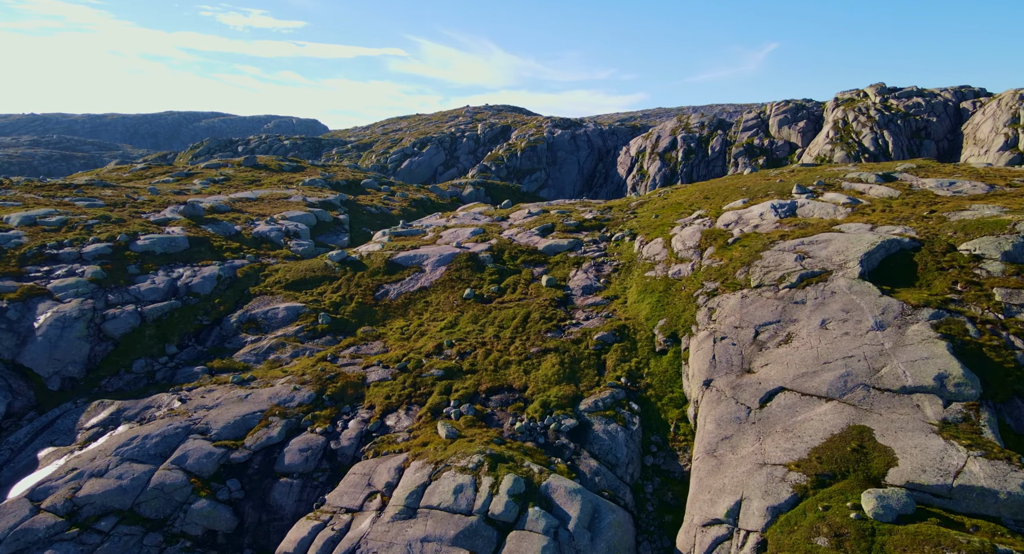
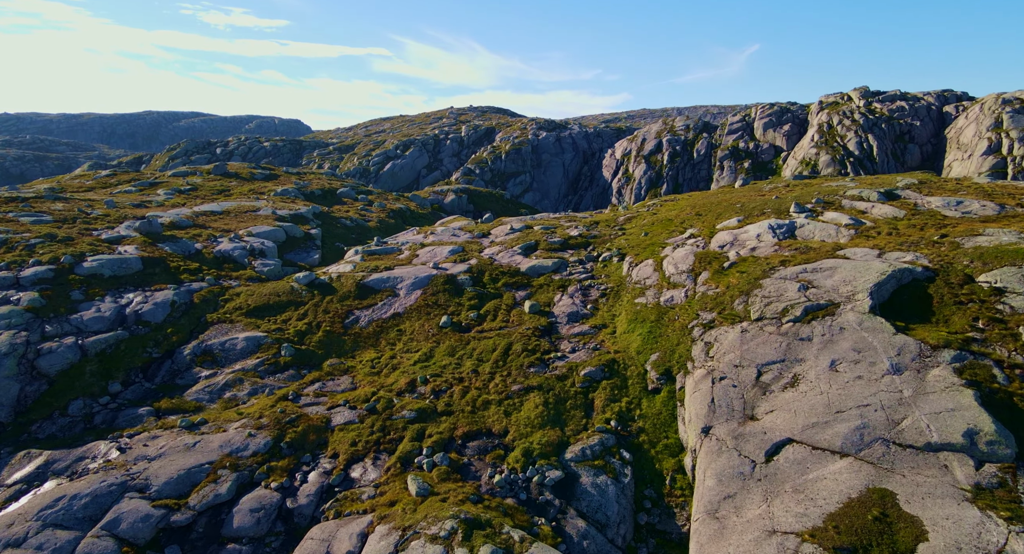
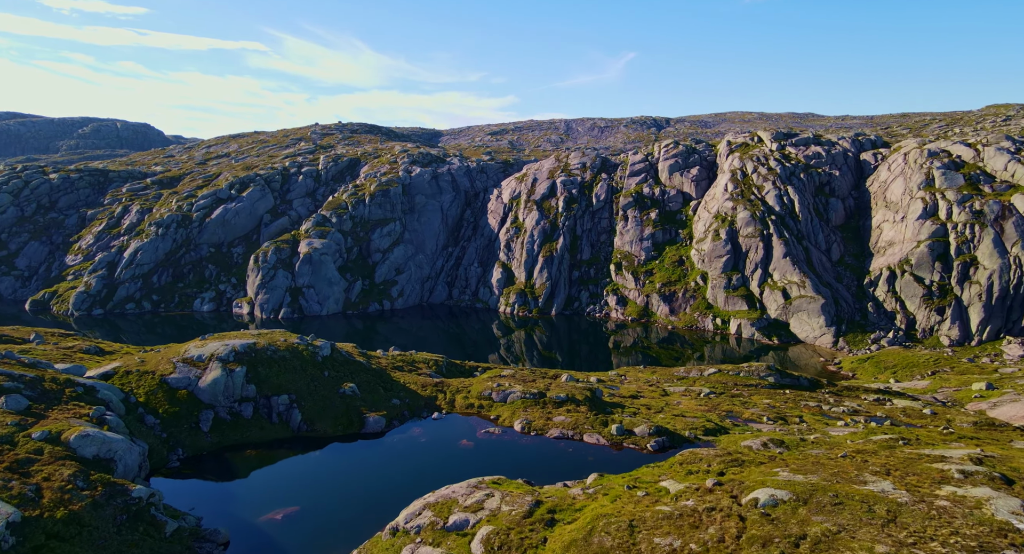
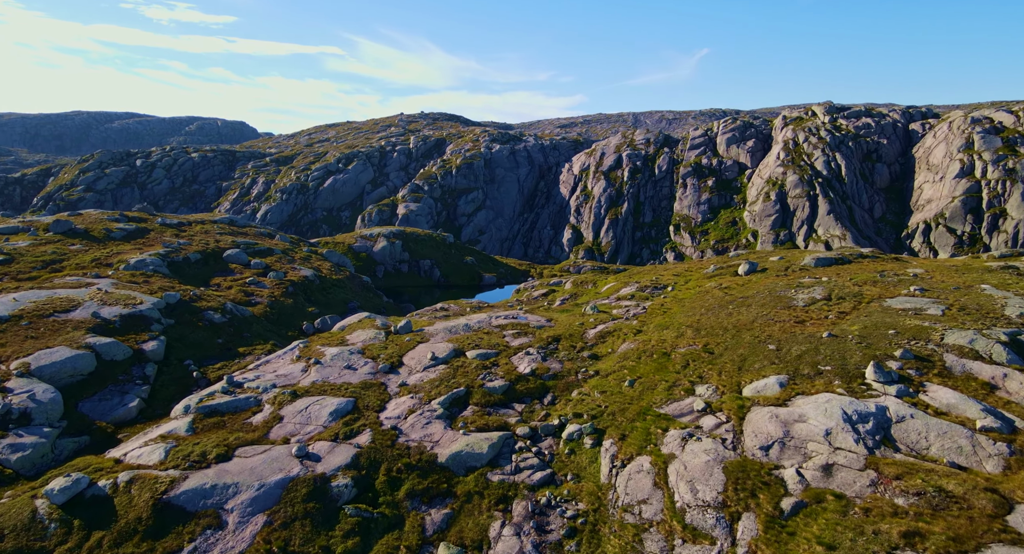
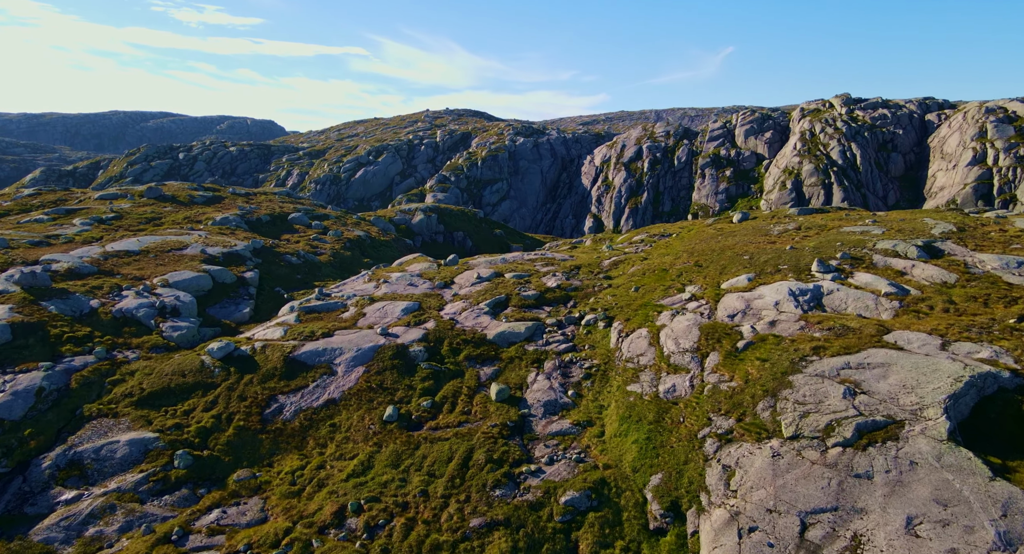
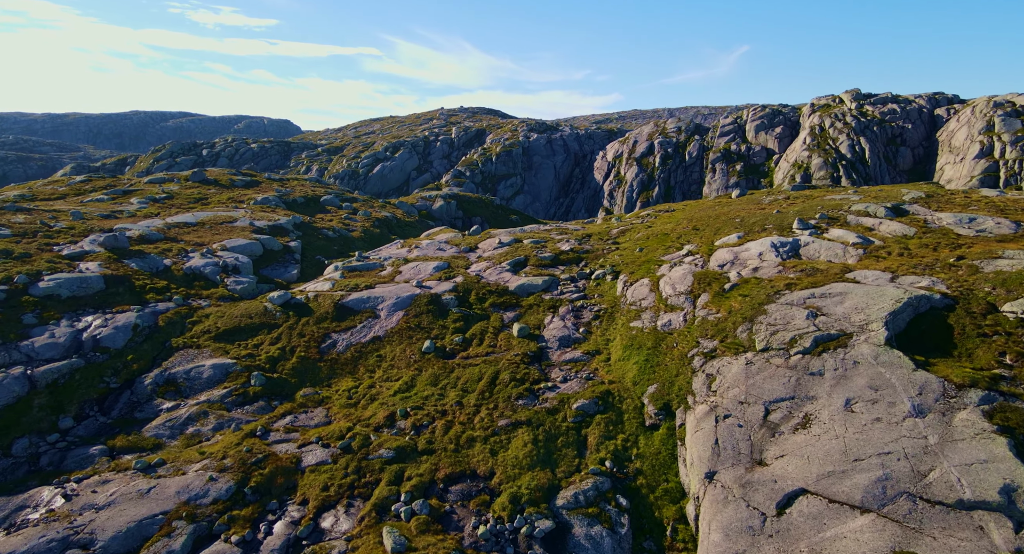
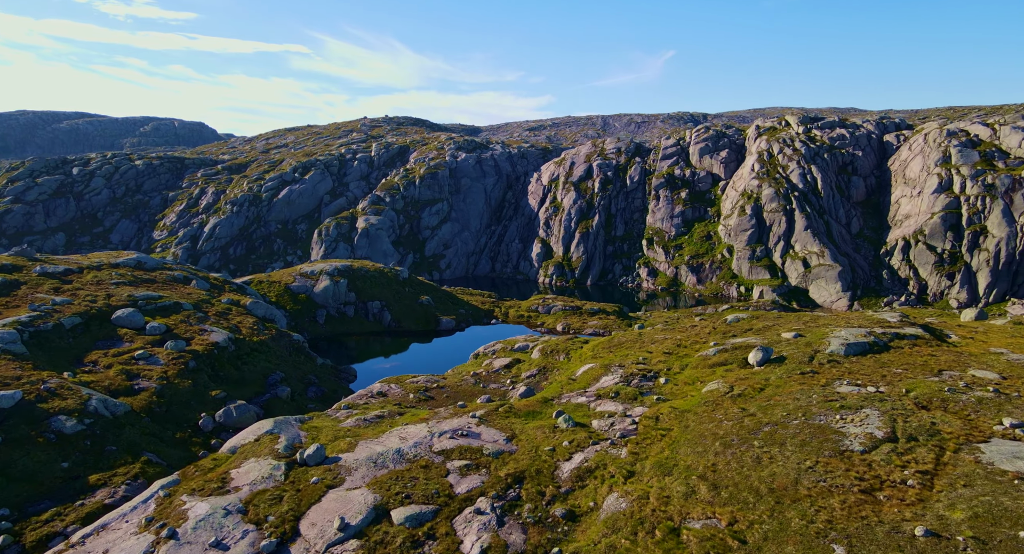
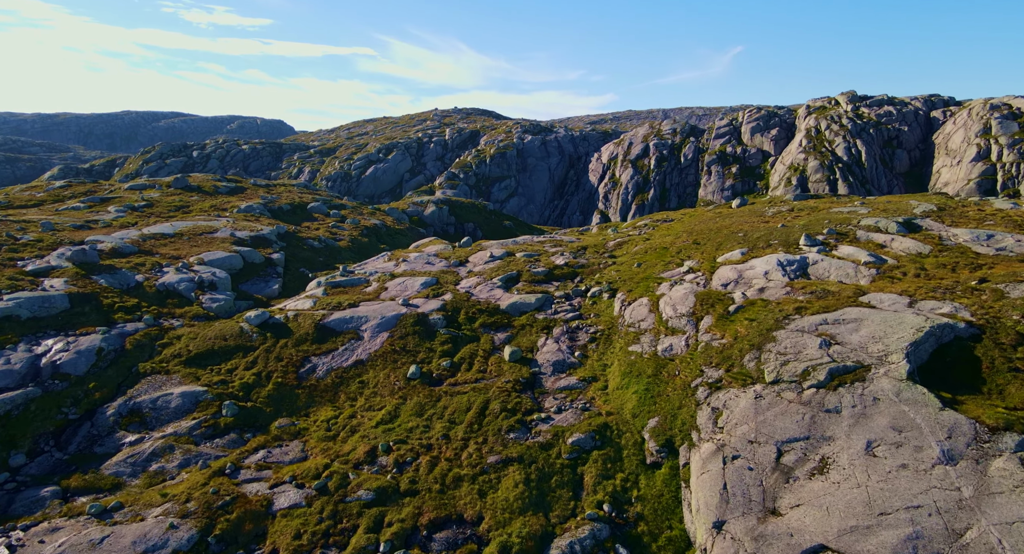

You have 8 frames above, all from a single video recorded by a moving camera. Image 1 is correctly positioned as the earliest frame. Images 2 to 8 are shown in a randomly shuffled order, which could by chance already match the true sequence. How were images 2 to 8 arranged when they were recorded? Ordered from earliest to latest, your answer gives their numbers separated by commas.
2, 6, 8, 5, 4, 7, 3
